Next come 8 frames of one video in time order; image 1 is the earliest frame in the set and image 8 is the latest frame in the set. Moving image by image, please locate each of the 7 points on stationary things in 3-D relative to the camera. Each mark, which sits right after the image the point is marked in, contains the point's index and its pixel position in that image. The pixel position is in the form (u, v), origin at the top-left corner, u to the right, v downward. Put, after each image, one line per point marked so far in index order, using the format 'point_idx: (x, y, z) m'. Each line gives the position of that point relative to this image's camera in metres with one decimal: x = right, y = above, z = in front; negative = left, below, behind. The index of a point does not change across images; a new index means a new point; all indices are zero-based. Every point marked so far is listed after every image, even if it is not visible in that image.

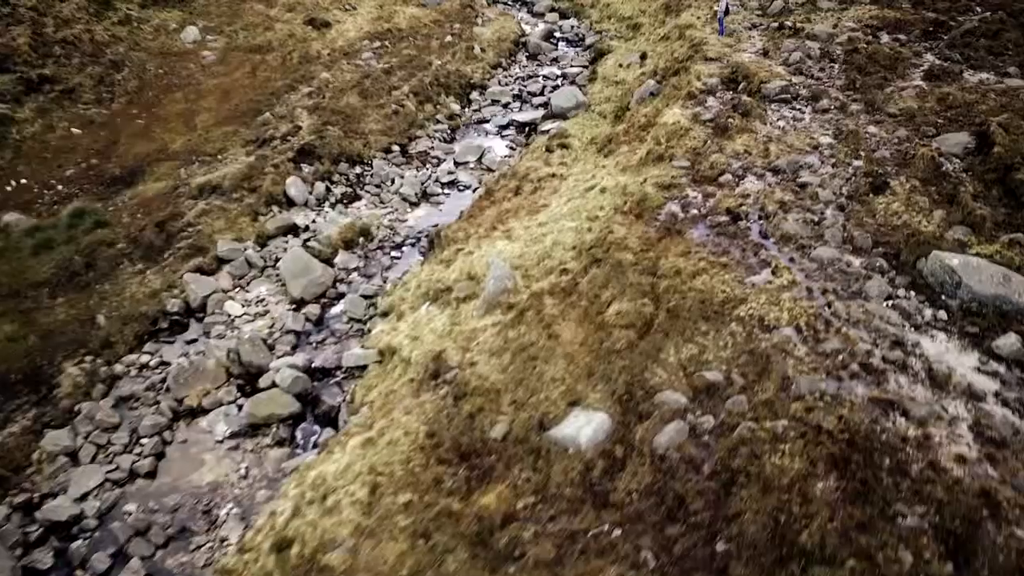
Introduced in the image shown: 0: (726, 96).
0: (+3.8, +3.4, +15.3) m
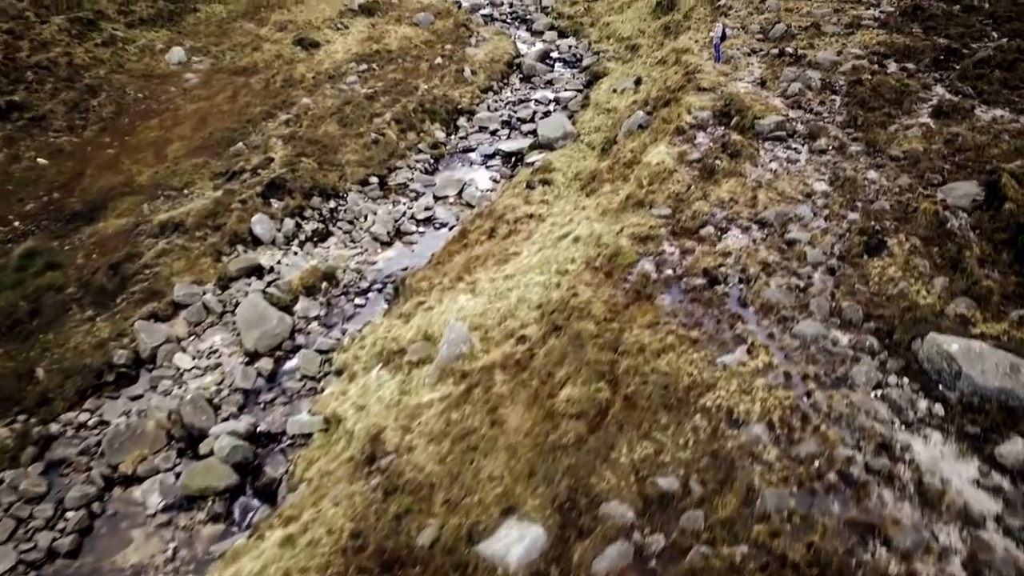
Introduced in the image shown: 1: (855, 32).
0: (+3.3, +2.6, +14.1) m
1: (+7.0, +5.3, +17.6) m
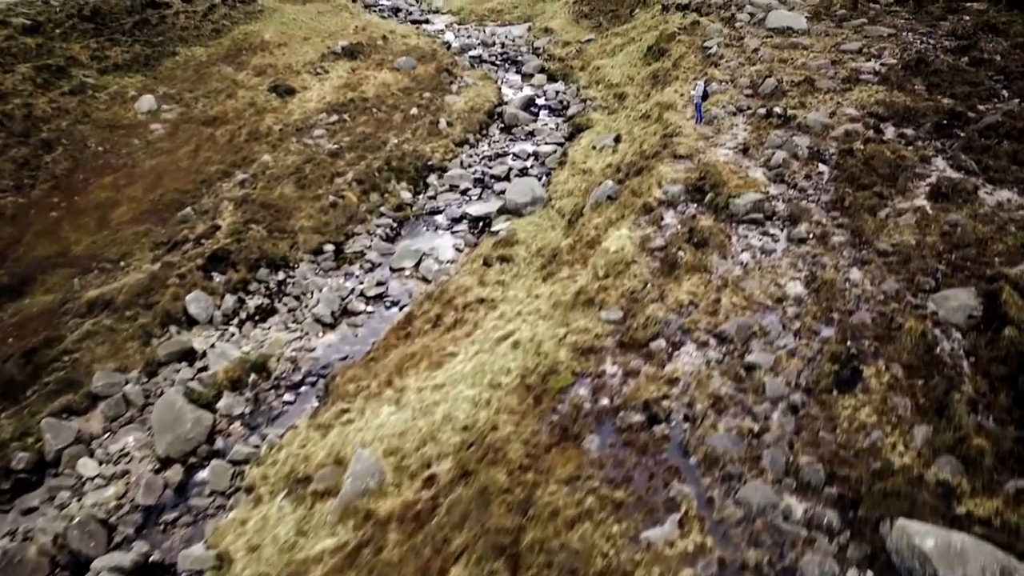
0: (+2.5, +1.2, +12.6) m
1: (+6.3, +3.7, +15.9) m
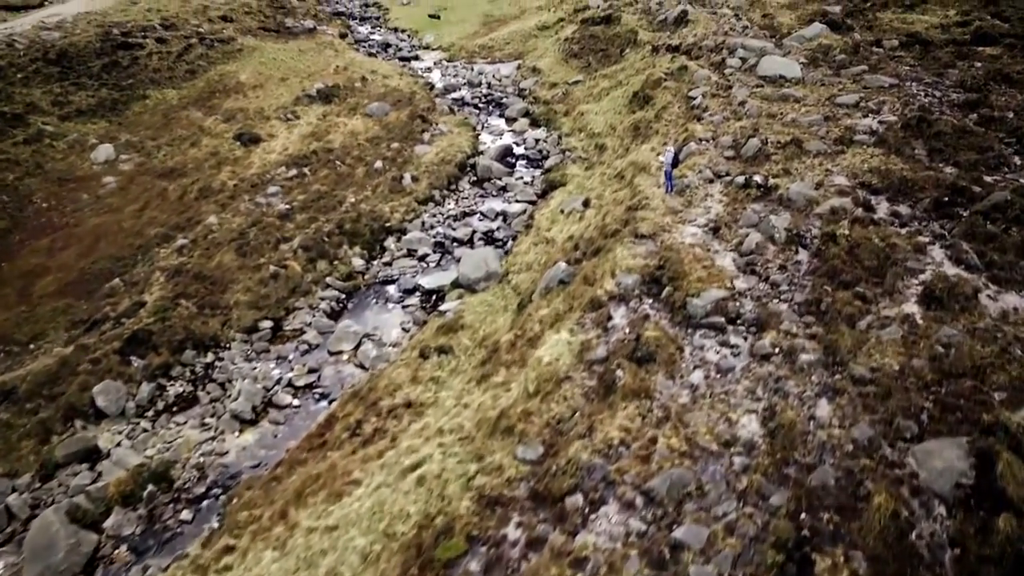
0: (+1.6, -0.2, +10.9) m
1: (+5.5, +2.3, +14.1) m
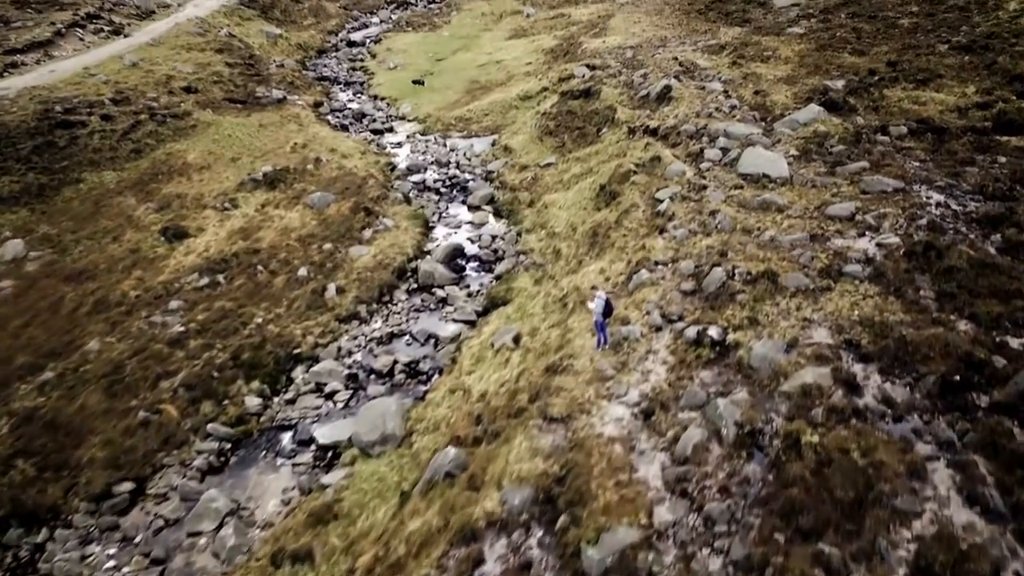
0: (+0.1, -2.3, +7.8) m
1: (+4.1, 0.0, +11.1) m
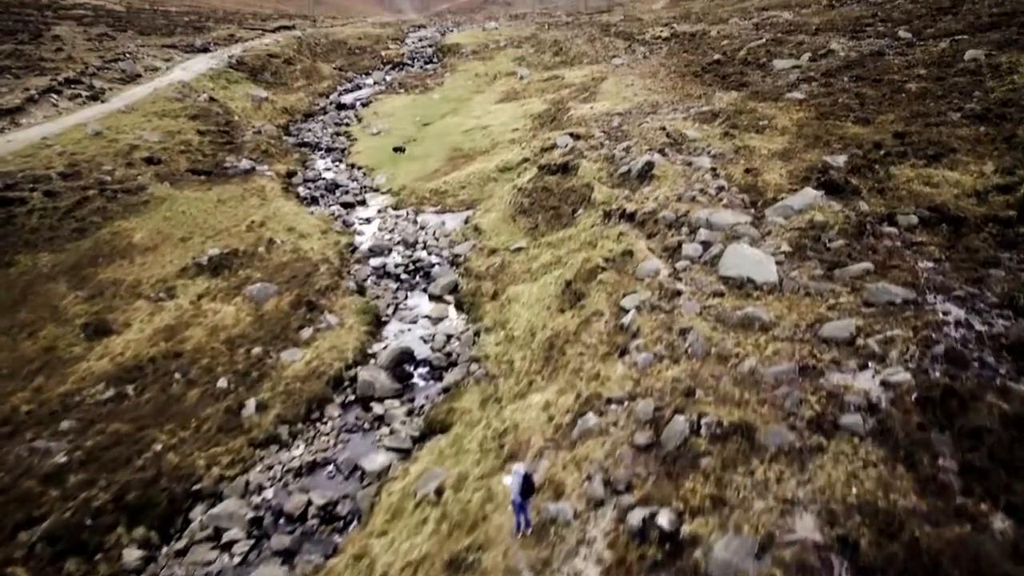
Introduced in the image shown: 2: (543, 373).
0: (-1.0, -3.7, +5.3) m
1: (+3.1, -1.6, +8.6) m
2: (+0.5, -1.3, +12.6) m
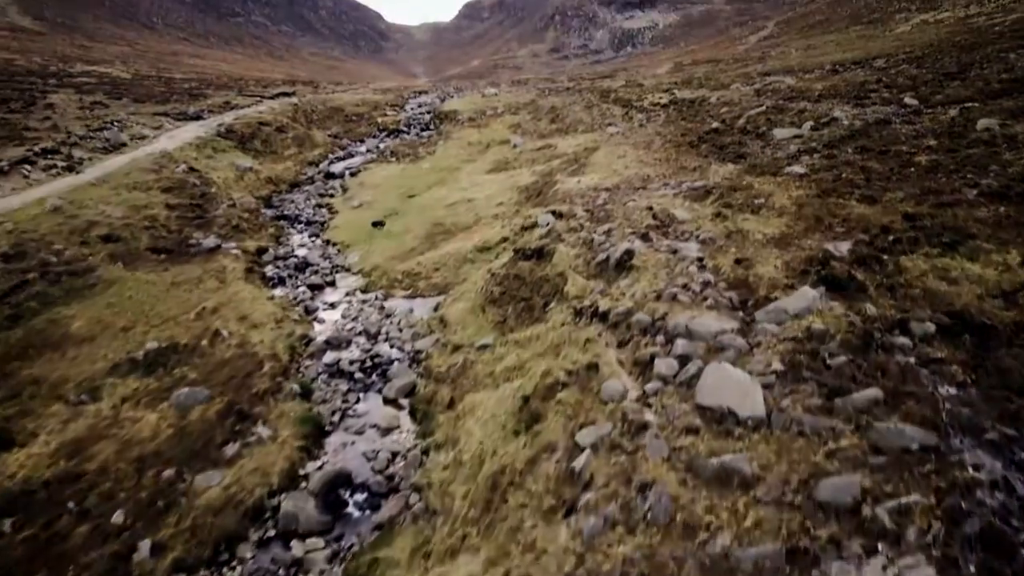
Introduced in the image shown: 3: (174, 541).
0: (-1.9, -4.8, +2.9) m
1: (+2.2, -2.9, +6.3) m
2: (-0.4, -2.8, +10.3) m
3: (-4.9, -3.7, +12.6) m
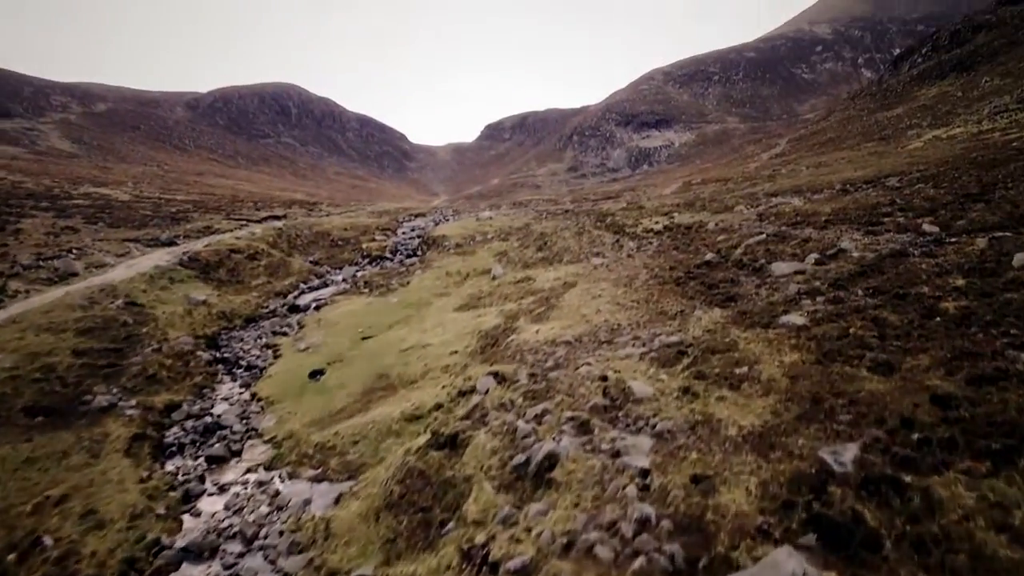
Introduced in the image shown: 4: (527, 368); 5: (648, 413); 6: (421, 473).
0: (-4.1, -6.0, -2.2) m
1: (+0.2, -4.6, +1.3) m
2: (-2.3, -5.1, +5.4) m
3: (-6.8, -6.2, +7.6) m
4: (+0.3, -1.8, +19.3) m
5: (+2.3, -2.1, +14.3) m
6: (-1.6, -3.2, +15.1) m
